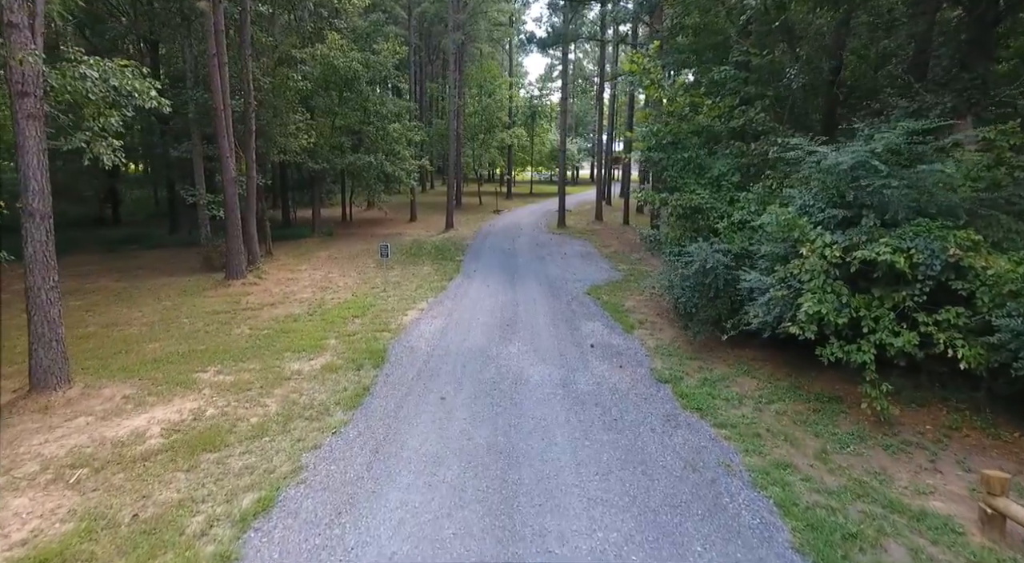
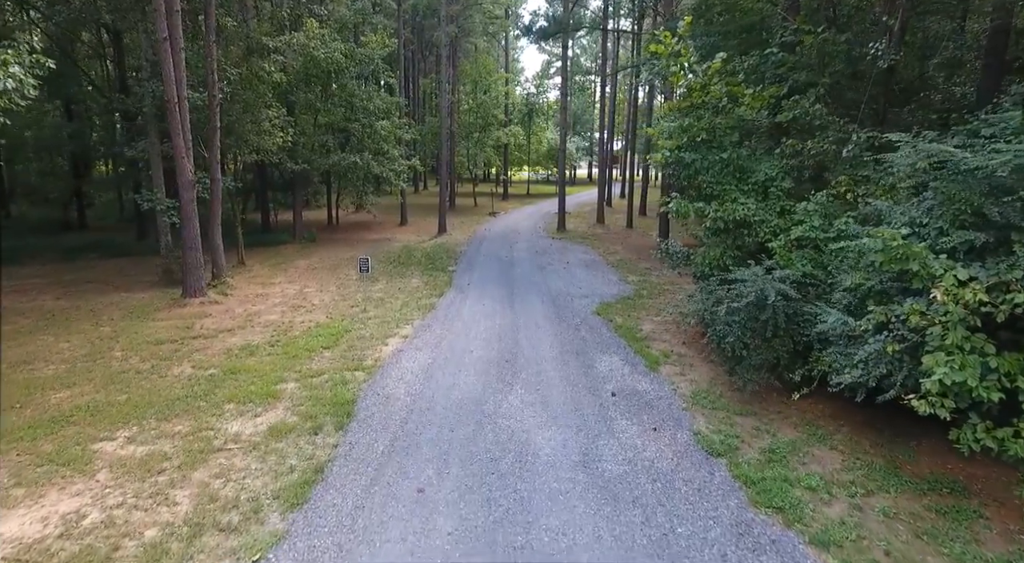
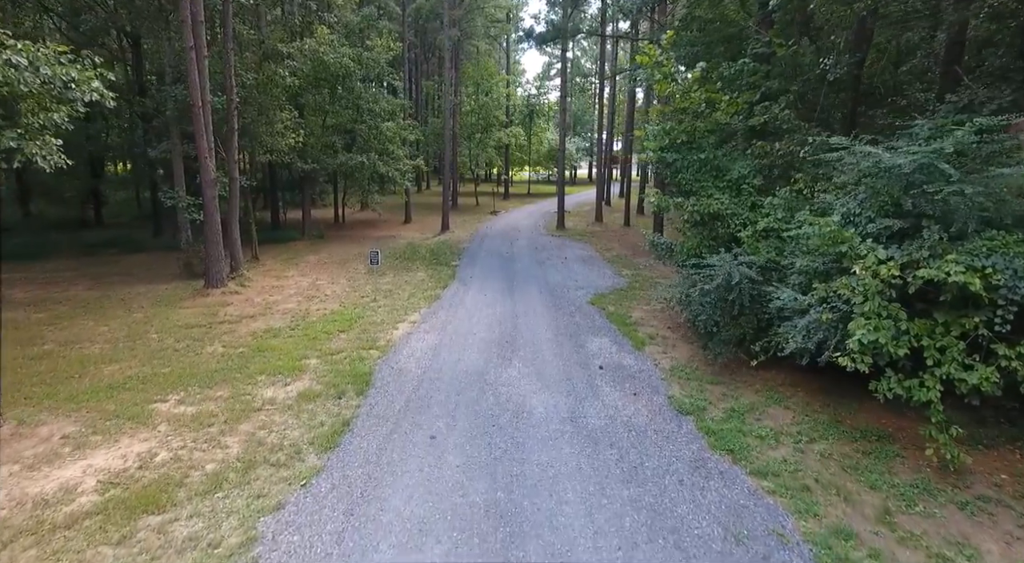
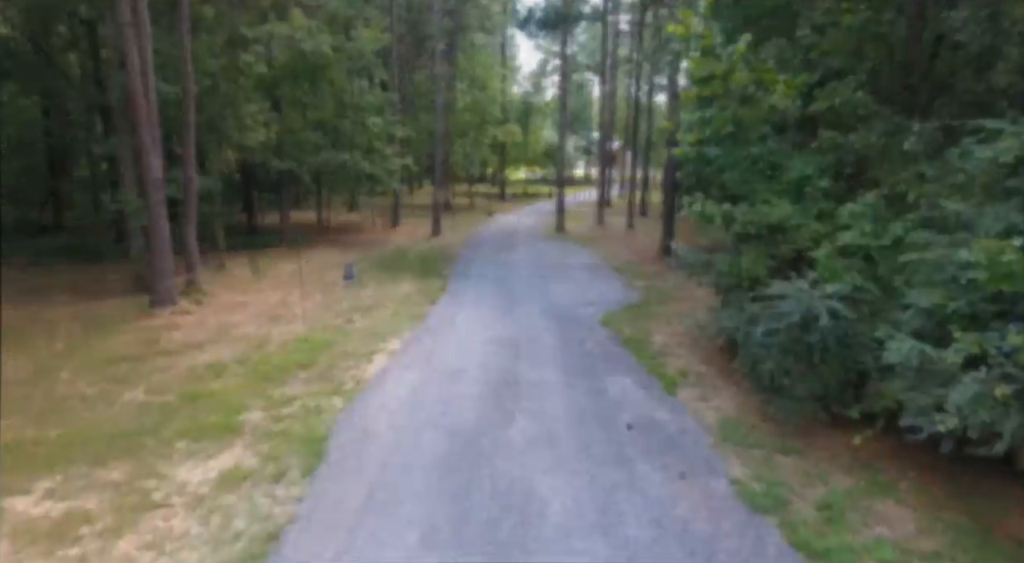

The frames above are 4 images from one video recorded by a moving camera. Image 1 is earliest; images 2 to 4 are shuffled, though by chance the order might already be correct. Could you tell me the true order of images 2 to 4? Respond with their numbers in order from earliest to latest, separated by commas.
3, 2, 4
